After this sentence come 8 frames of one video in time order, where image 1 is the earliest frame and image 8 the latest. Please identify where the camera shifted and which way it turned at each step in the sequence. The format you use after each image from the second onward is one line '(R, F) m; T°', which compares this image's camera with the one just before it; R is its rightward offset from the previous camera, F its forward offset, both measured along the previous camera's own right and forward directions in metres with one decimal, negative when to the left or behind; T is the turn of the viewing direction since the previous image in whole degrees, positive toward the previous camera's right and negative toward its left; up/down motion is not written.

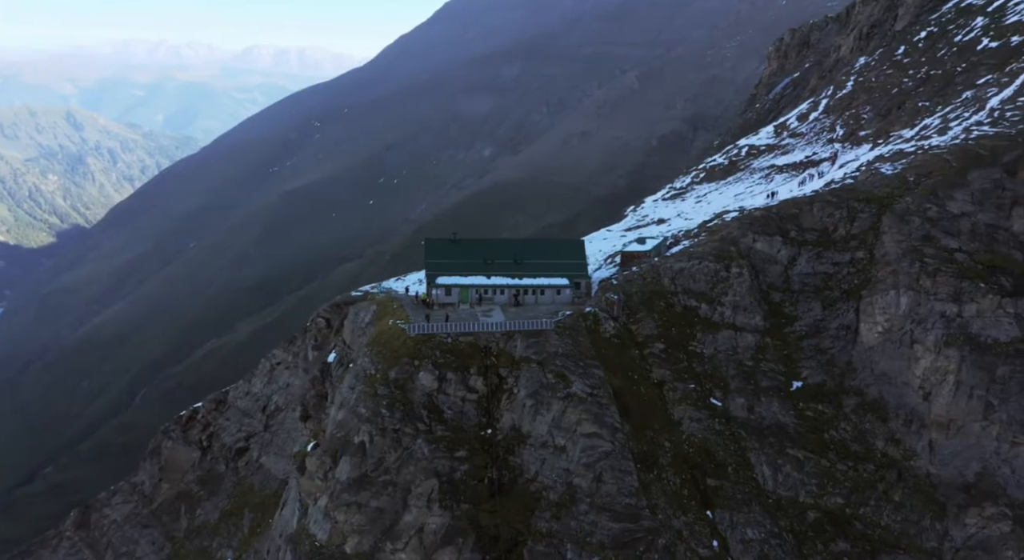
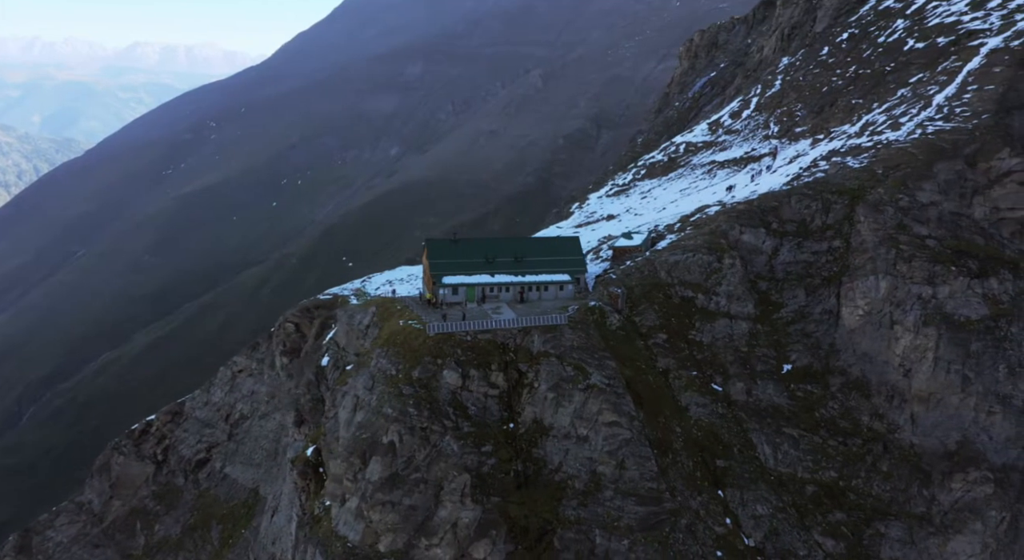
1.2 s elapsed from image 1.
(-5.4, -0.7) m; +6°
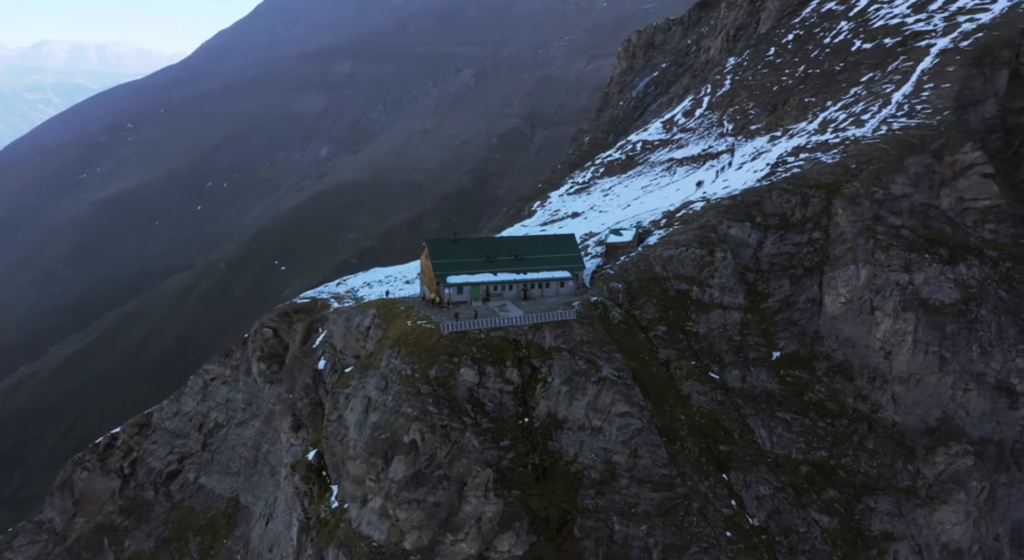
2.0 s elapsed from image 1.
(-4.1, -0.8) m; +5°
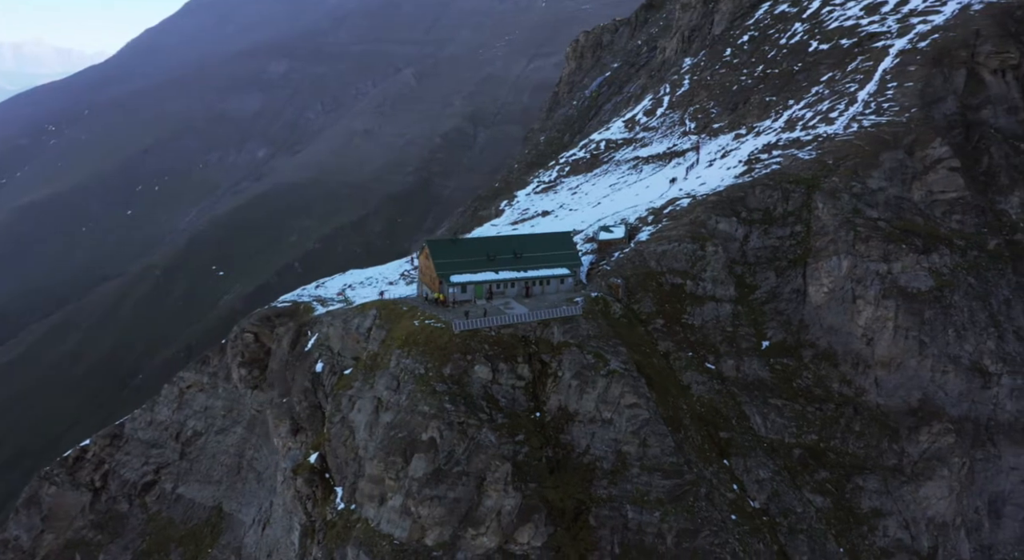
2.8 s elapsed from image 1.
(-3.6, -0.7) m; +4°
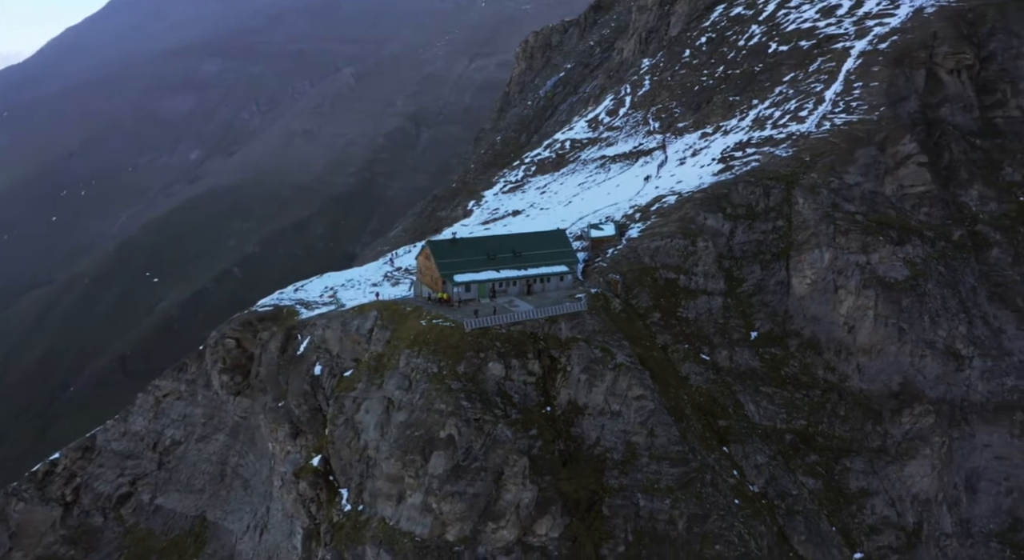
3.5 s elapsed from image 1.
(-3.6, -0.8) m; +4°
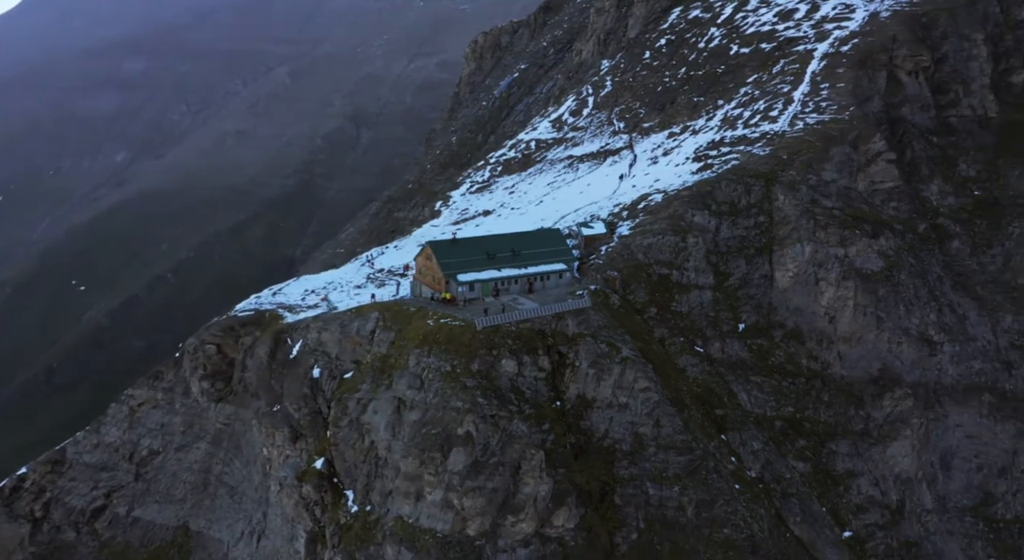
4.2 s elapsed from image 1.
(-3.8, -0.7) m; +4°
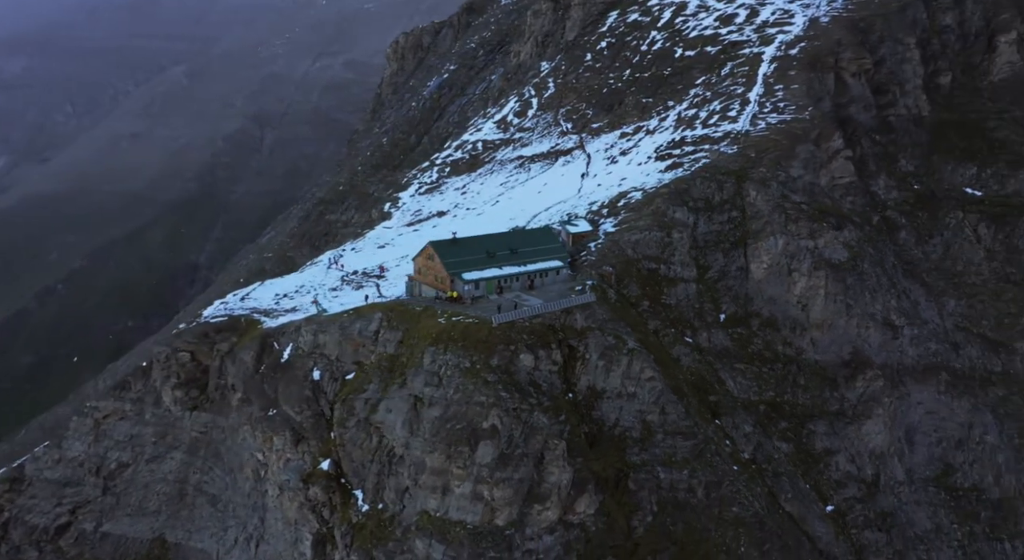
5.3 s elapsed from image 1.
(-5.6, -0.9) m; +6°
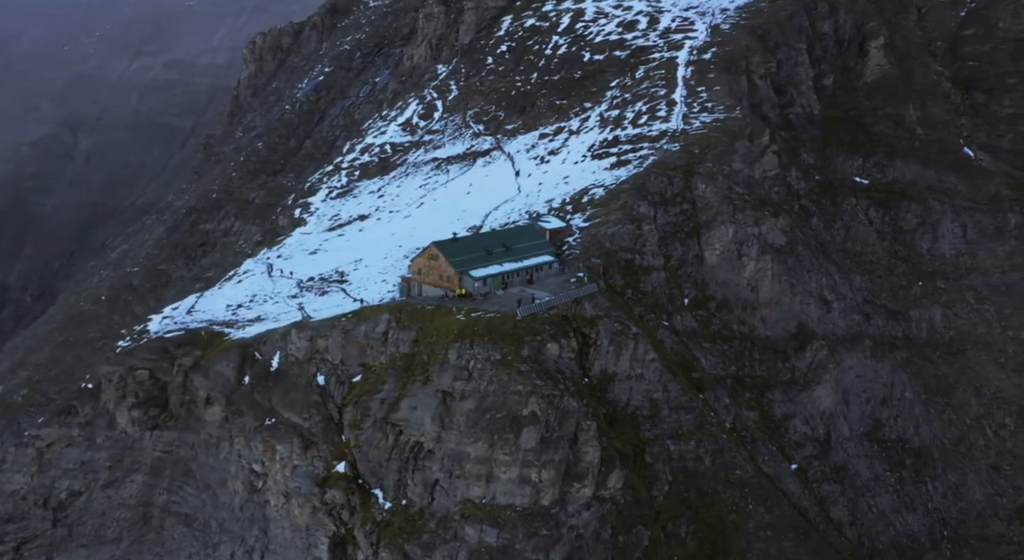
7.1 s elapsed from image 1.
(-10.1, -1.5) m; +11°
